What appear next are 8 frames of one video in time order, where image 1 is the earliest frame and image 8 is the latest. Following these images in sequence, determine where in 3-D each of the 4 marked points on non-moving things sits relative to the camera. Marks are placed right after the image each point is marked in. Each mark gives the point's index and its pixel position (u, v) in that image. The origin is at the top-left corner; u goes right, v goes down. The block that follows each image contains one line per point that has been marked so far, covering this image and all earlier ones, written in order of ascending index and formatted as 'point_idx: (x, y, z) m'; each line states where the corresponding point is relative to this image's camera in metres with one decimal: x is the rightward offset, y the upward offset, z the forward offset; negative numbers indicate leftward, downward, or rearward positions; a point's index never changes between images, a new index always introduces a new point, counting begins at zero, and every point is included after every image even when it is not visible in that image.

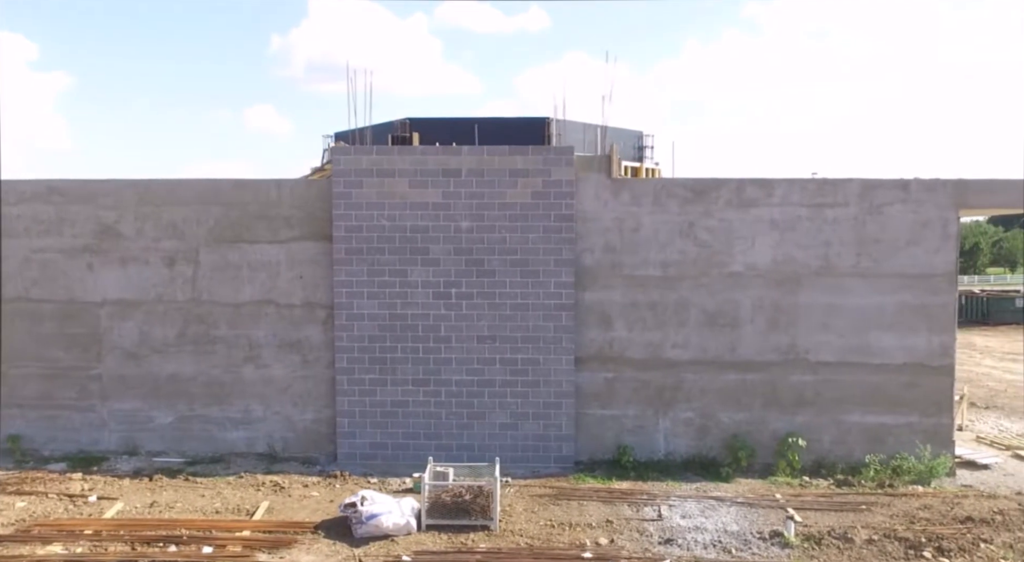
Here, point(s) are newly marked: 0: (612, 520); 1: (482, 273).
0: (+0.9, -2.3, +8.4) m
1: (-0.4, +0.1, +10.1) m
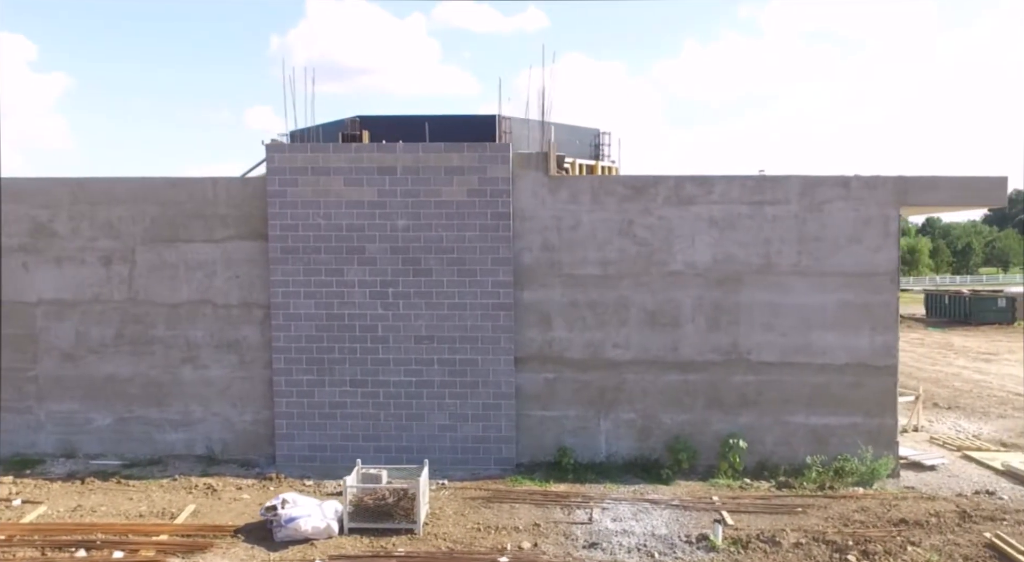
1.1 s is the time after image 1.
0: (+0.2, -2.3, +8.3) m
1: (-1.1, +0.1, +10.0) m
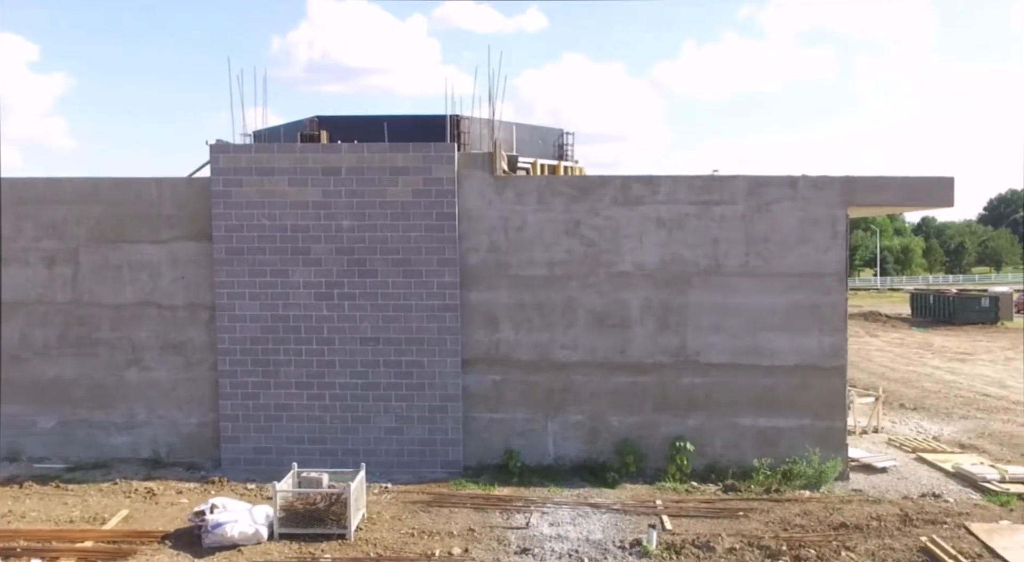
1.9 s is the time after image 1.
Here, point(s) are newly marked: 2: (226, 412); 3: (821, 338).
0: (-0.4, -2.3, +8.2) m
1: (-1.7, +0.1, +9.9) m
2: (-3.3, -1.5, +10.1) m
3: (+3.5, -0.6, +9.8) m
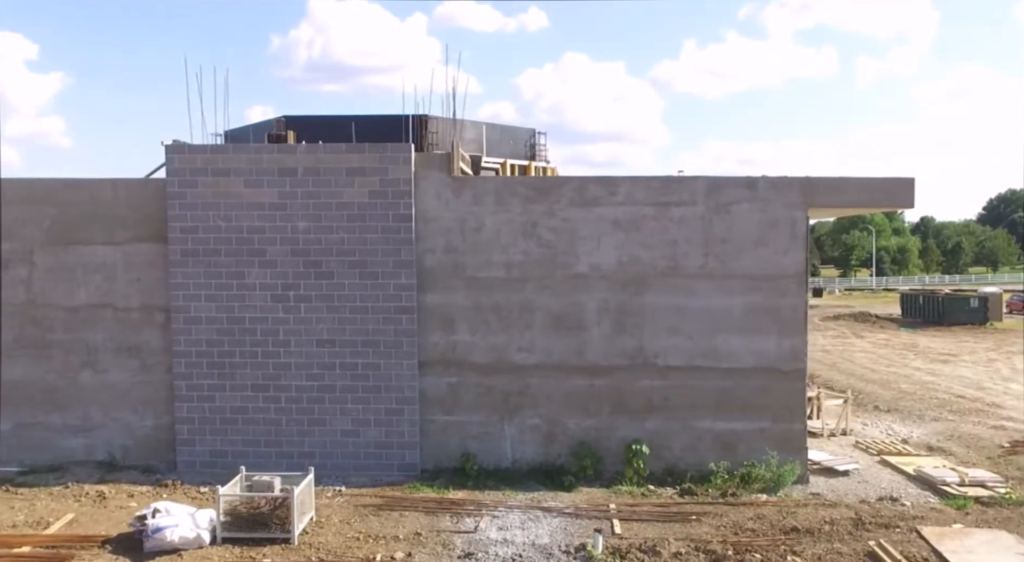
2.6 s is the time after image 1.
0: (-0.9, -2.3, +8.1) m
1: (-2.2, +0.1, +9.8) m
2: (-3.8, -1.5, +10.0) m
3: (+3.0, -0.7, +9.7) m
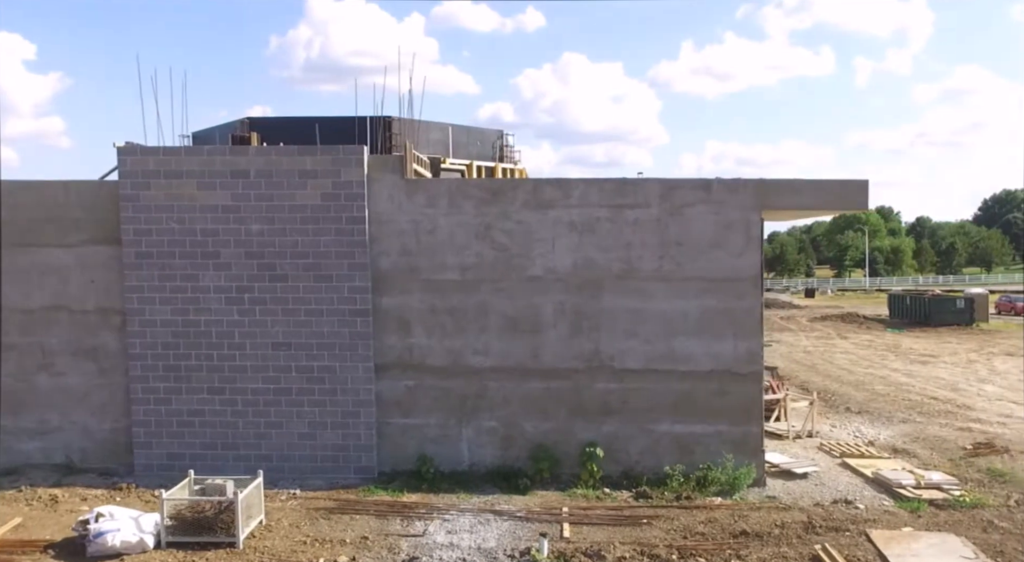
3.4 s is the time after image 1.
0: (-1.3, -2.4, +8.1) m
1: (-2.6, 0.0, +9.8) m
2: (-4.3, -1.6, +10.0) m
3: (+2.5, -0.7, +9.7) m
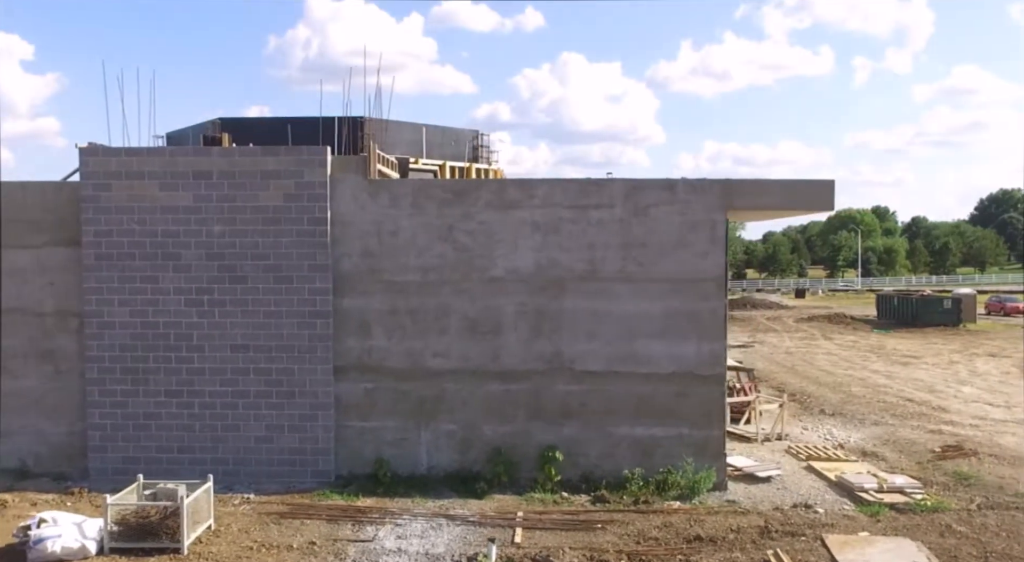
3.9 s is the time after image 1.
0: (-1.8, -2.4, +8.0) m
1: (-3.1, 0.0, +9.7) m
2: (-4.7, -1.6, +9.9) m
3: (+2.0, -0.7, +9.6) m
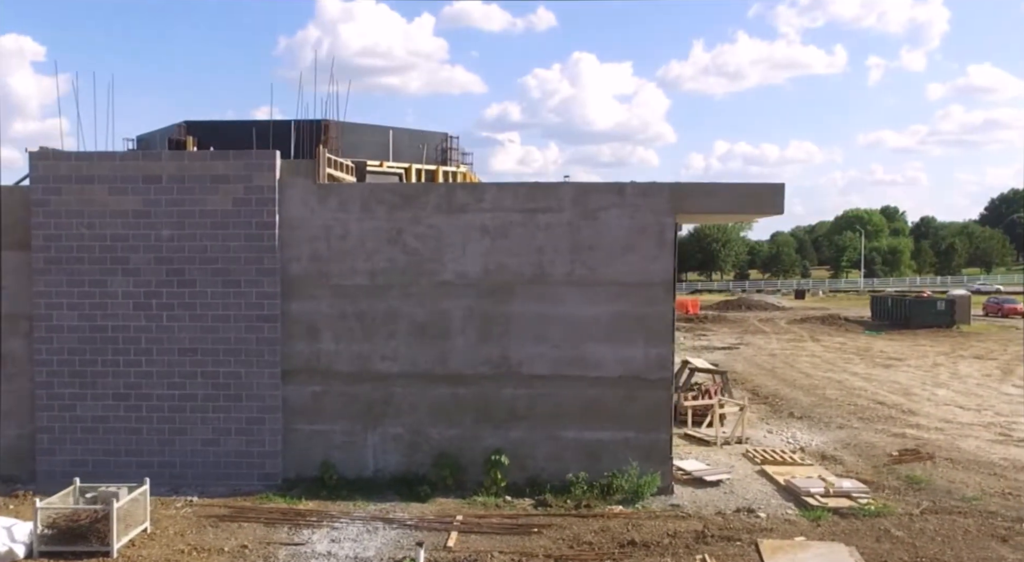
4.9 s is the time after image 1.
0: (-2.4, -2.4, +8.0) m
1: (-3.7, 0.0, +9.7) m
2: (-5.3, -1.6, +9.9) m
3: (+1.4, -0.7, +9.5) m
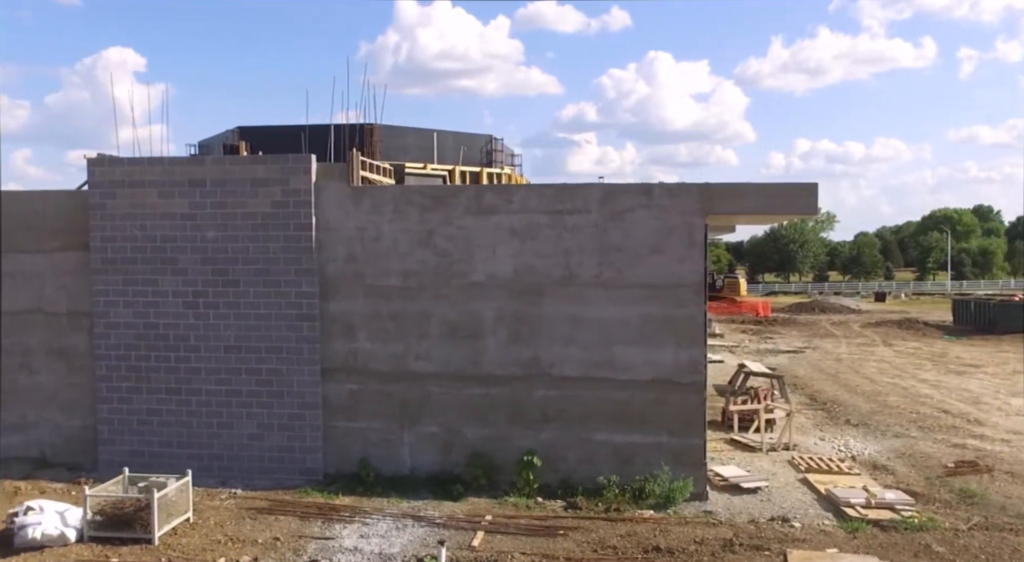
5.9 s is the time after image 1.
0: (-2.2, -2.4, +8.2) m
1: (-3.3, 0.0, +10.1) m
2: (-4.9, -1.6, +10.4) m
3: (+1.8, -0.8, +9.4) m
